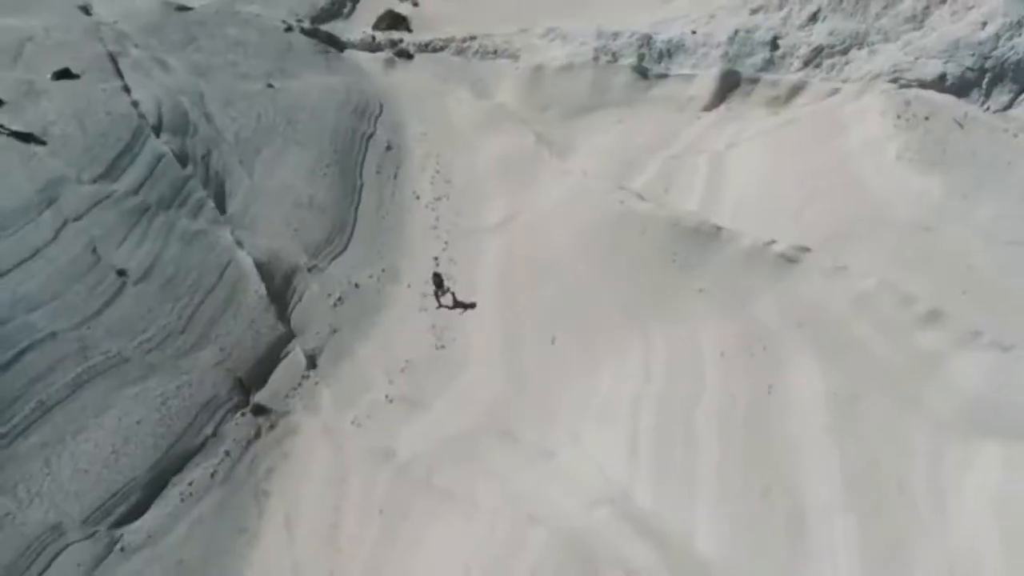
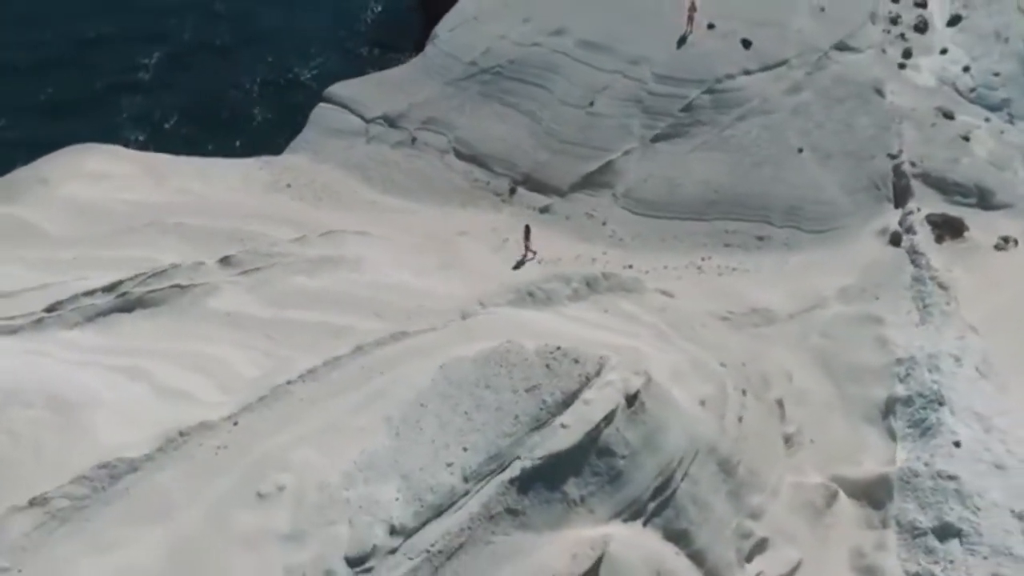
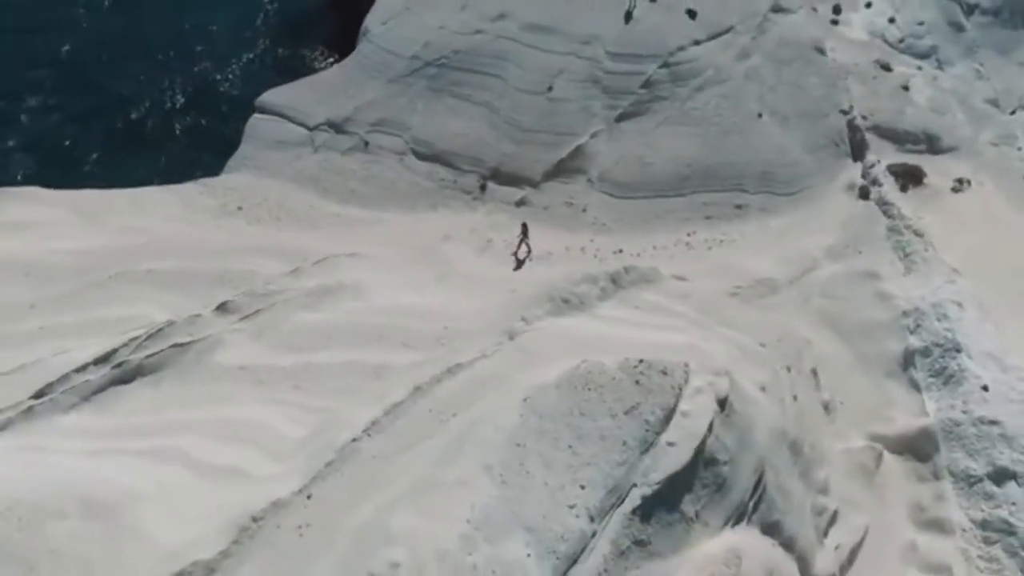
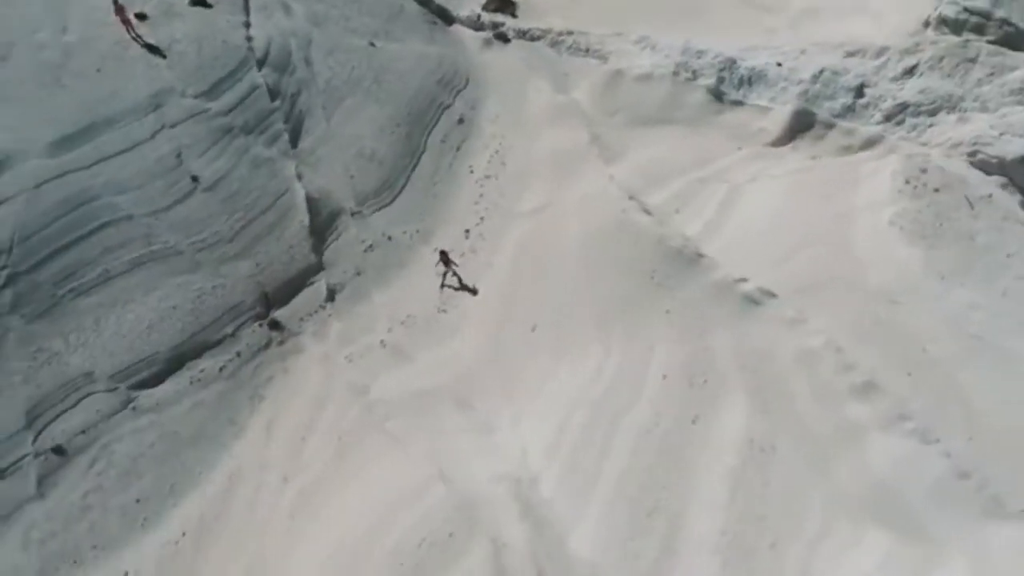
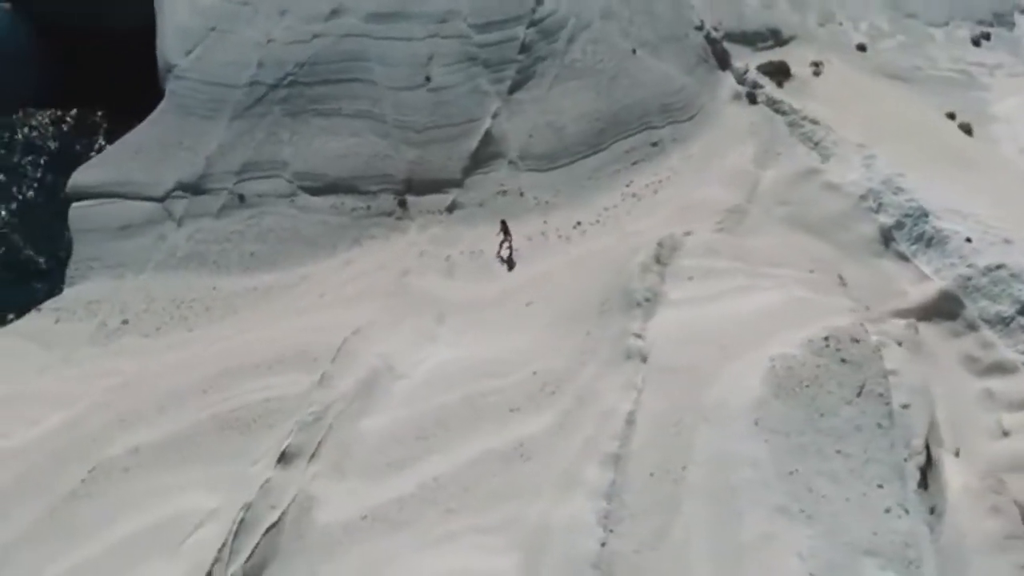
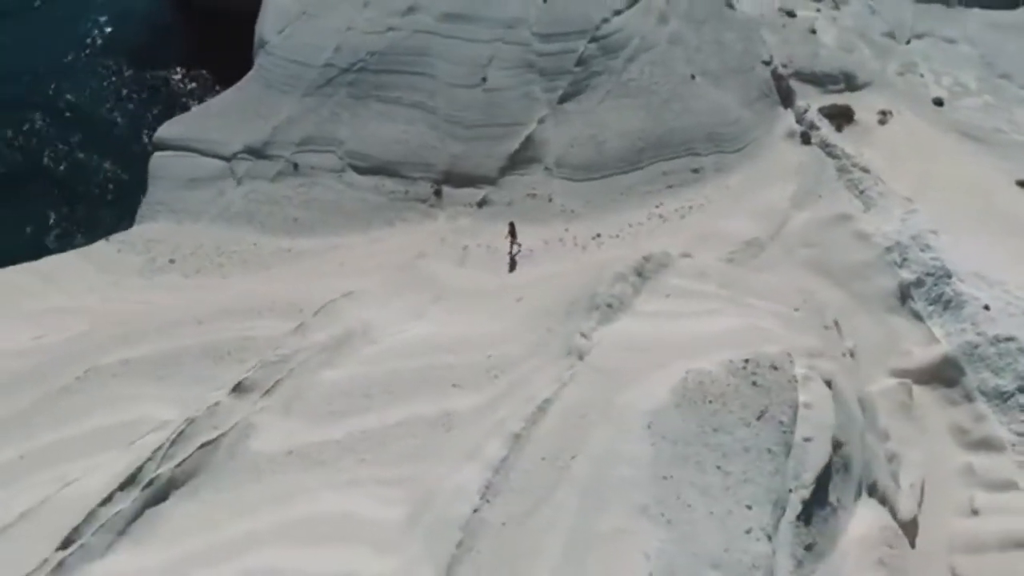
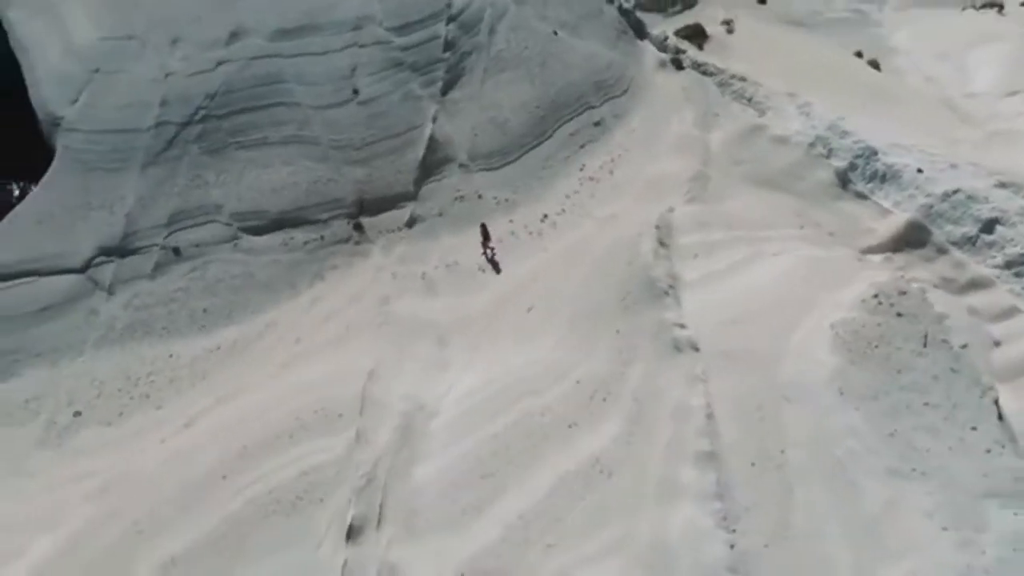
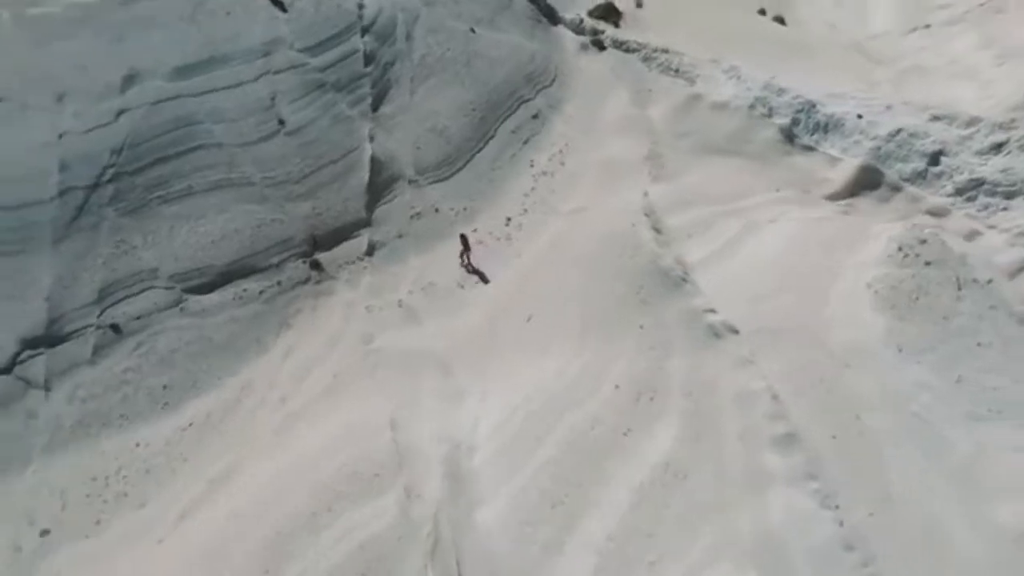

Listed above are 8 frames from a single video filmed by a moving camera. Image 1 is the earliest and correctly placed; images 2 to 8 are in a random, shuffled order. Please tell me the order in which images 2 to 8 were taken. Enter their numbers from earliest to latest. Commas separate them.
4, 8, 7, 5, 6, 3, 2
